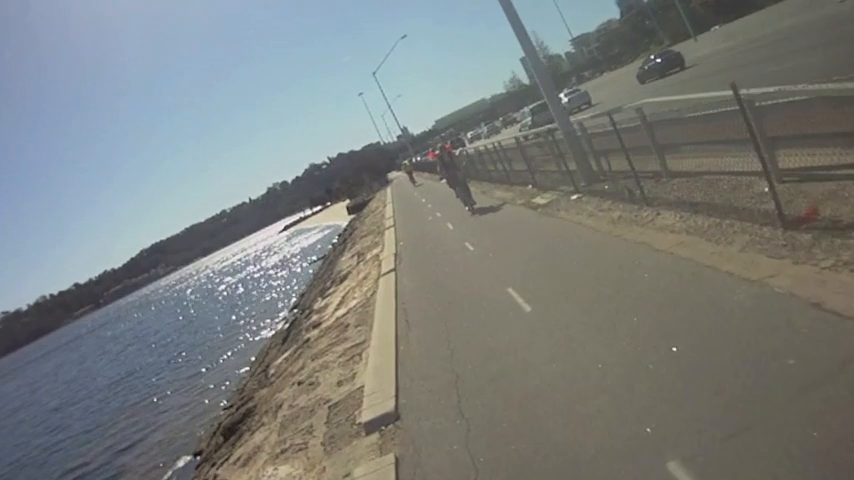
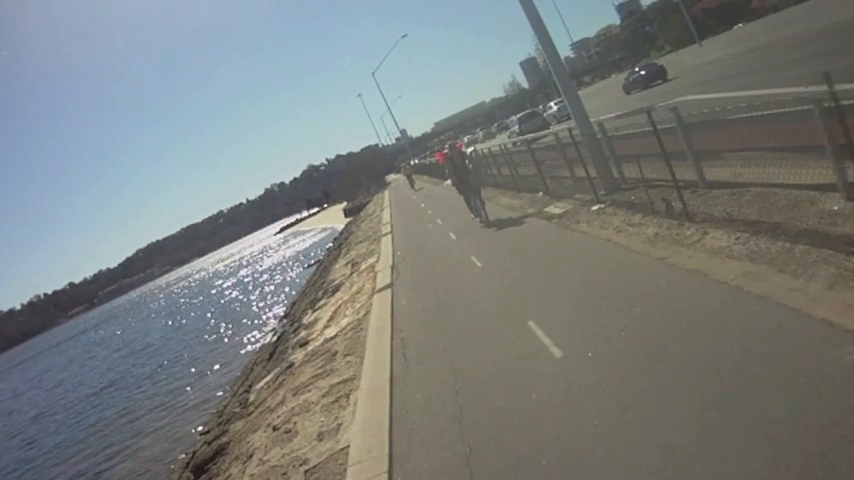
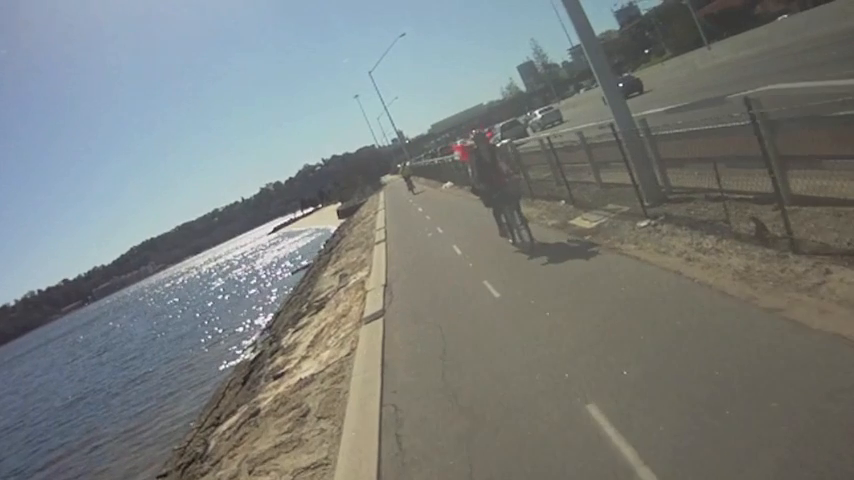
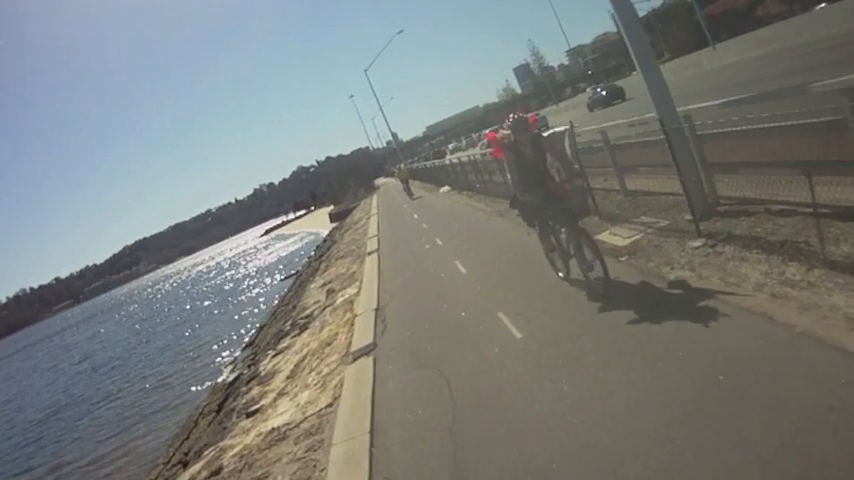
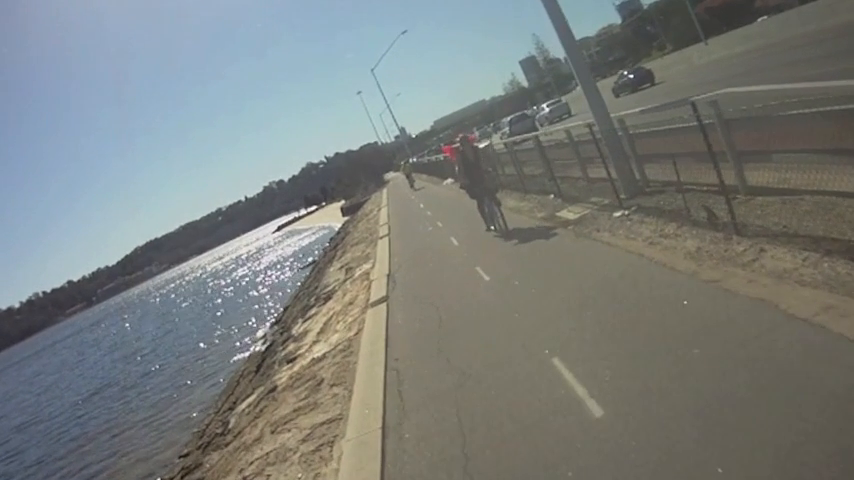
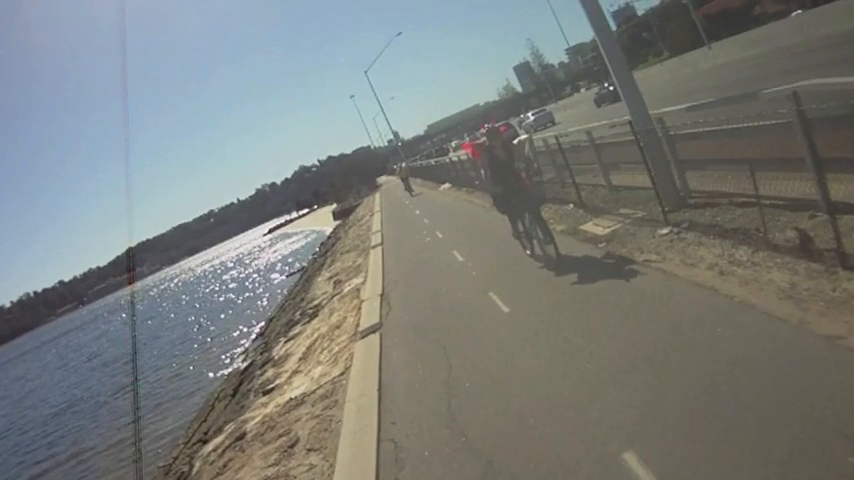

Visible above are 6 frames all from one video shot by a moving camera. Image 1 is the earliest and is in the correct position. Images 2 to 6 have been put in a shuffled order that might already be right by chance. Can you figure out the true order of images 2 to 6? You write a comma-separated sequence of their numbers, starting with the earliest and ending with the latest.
2, 5, 3, 6, 4
